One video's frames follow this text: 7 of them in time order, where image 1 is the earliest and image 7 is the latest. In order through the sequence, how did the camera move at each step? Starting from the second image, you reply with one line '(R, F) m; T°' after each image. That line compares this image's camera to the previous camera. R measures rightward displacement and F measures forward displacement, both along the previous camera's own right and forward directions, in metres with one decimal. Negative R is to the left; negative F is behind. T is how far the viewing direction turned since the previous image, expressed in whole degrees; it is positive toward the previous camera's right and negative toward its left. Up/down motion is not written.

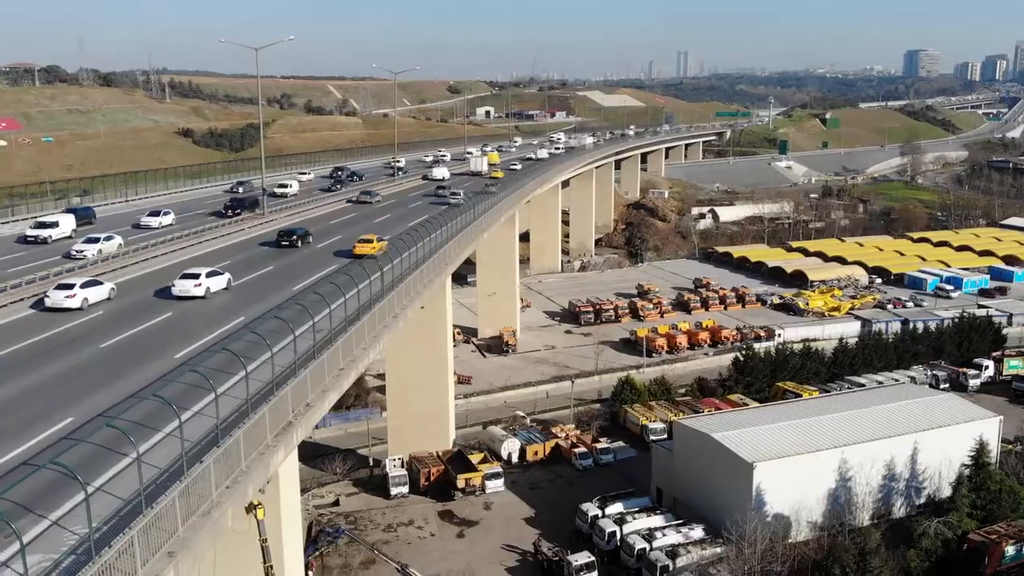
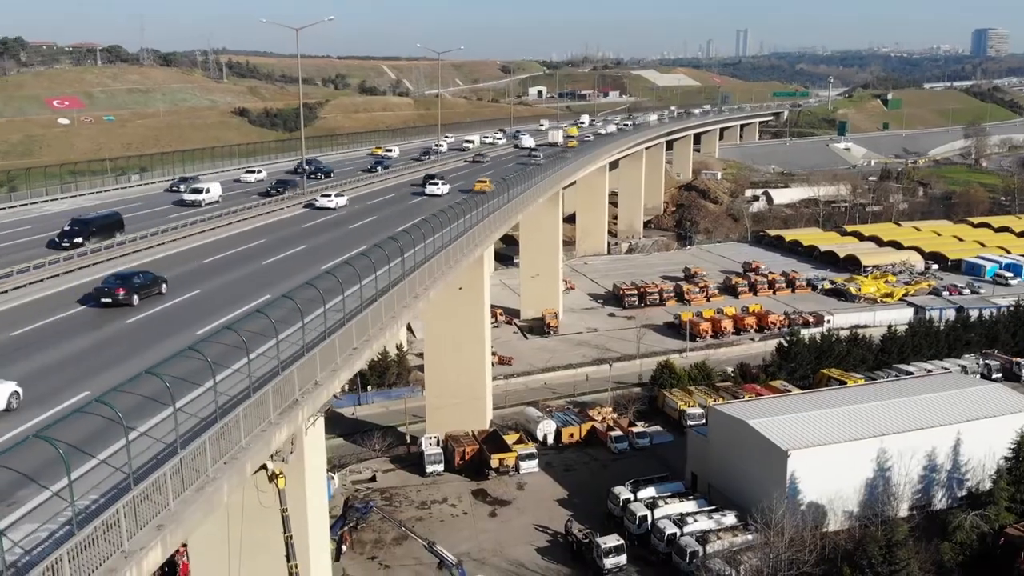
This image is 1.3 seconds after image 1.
(+0.6, 0.0) m; -3°
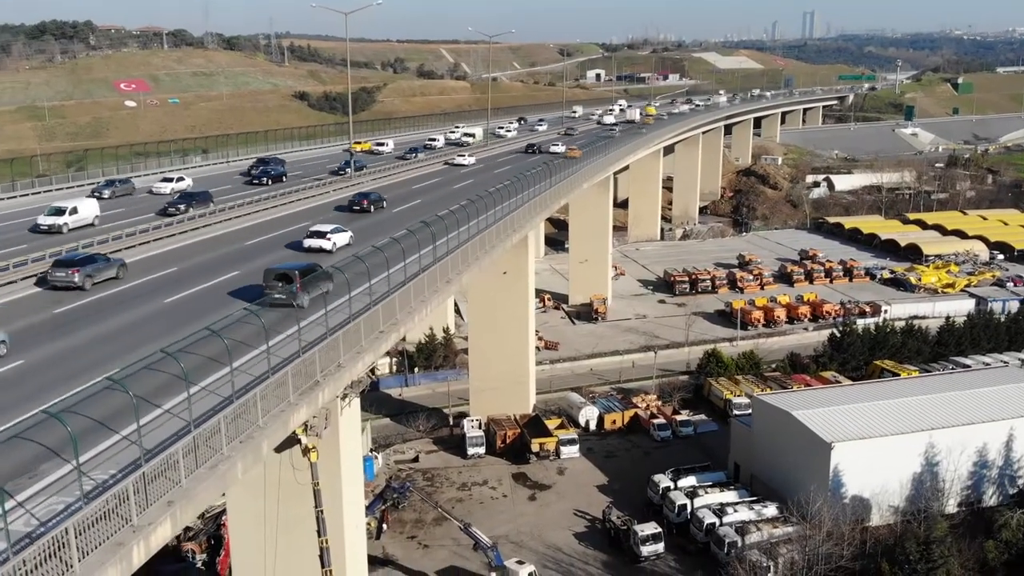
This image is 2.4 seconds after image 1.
(+0.5, 0.0) m; -4°
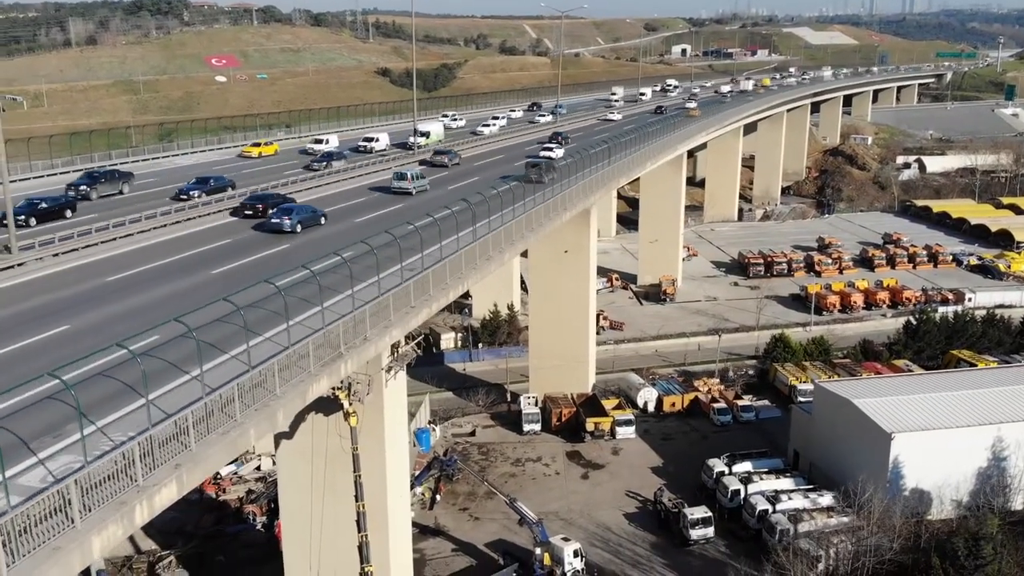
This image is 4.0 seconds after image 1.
(+0.8, 0.0) m; -5°
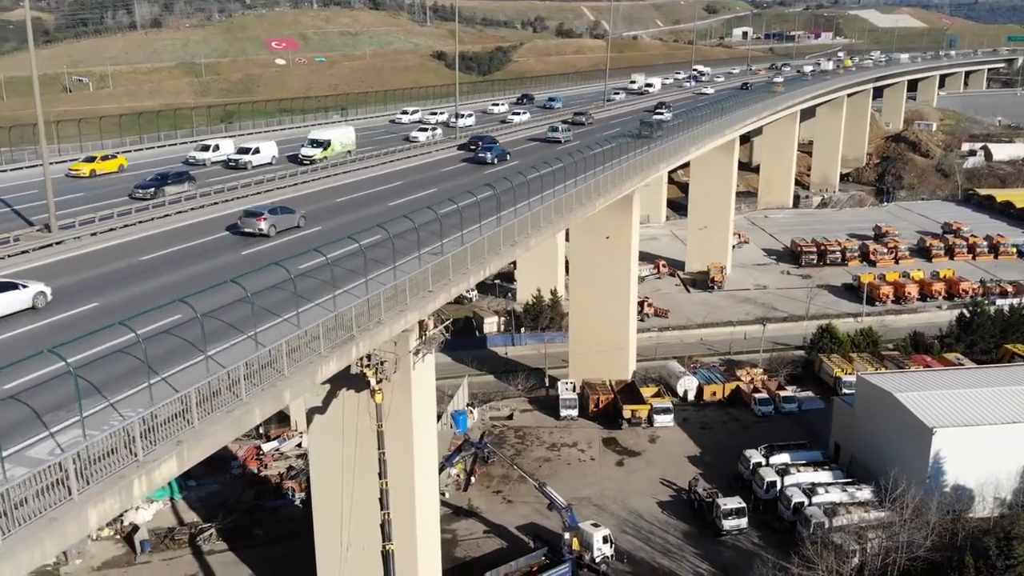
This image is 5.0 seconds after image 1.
(+0.6, 0.0) m; -4°
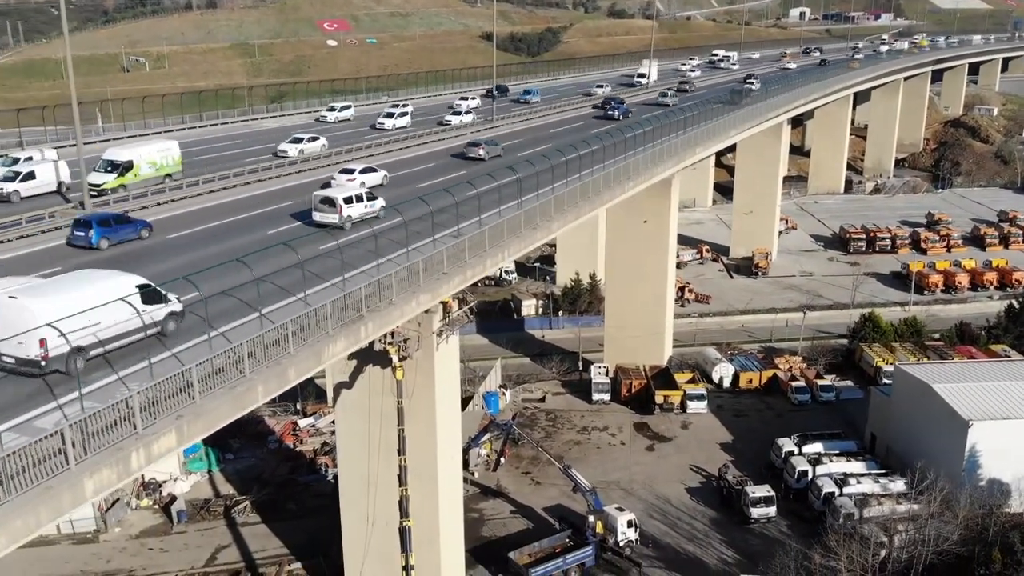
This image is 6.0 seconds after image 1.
(+0.5, 0.0) m; -3°
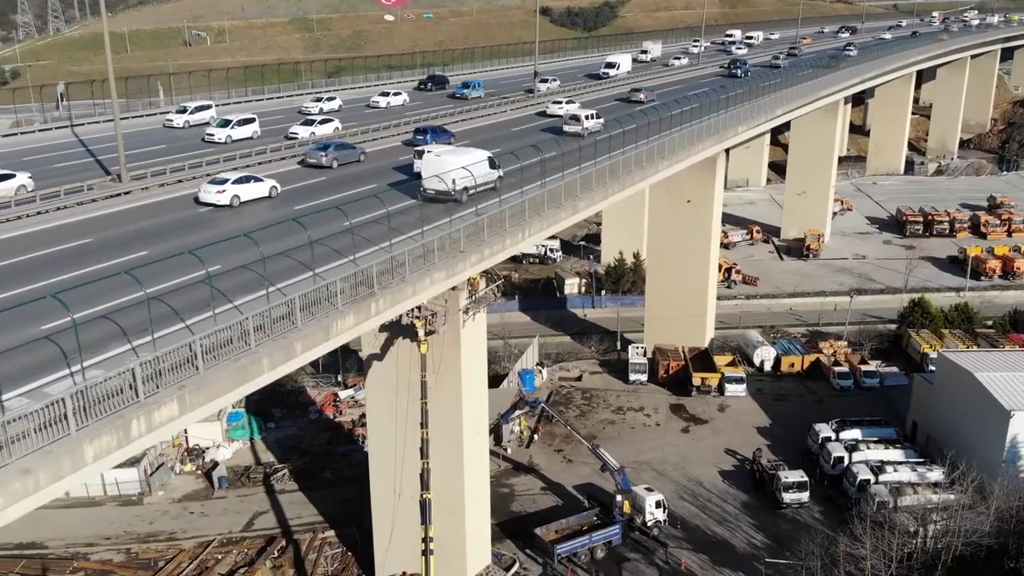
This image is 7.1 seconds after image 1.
(+0.6, 0.0) m; -4°
